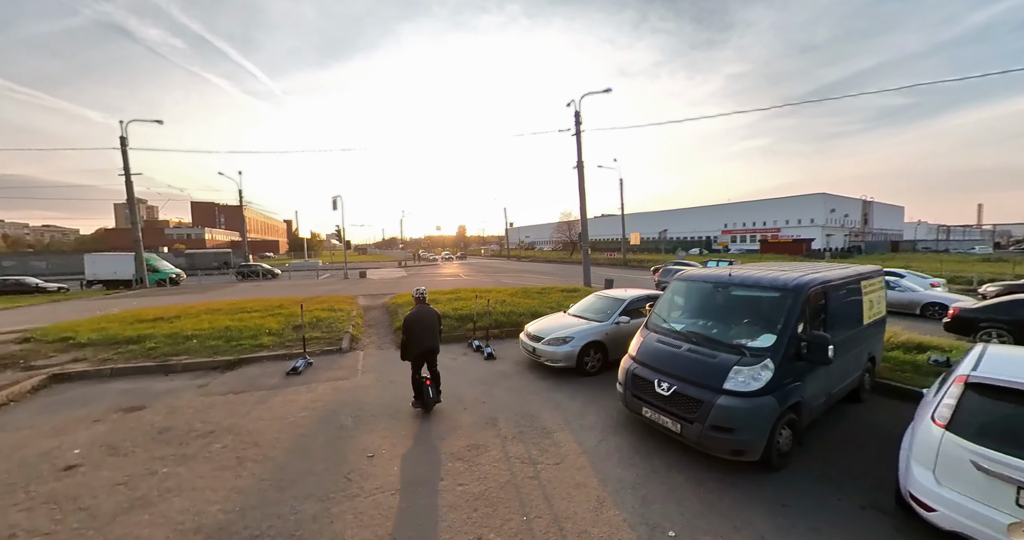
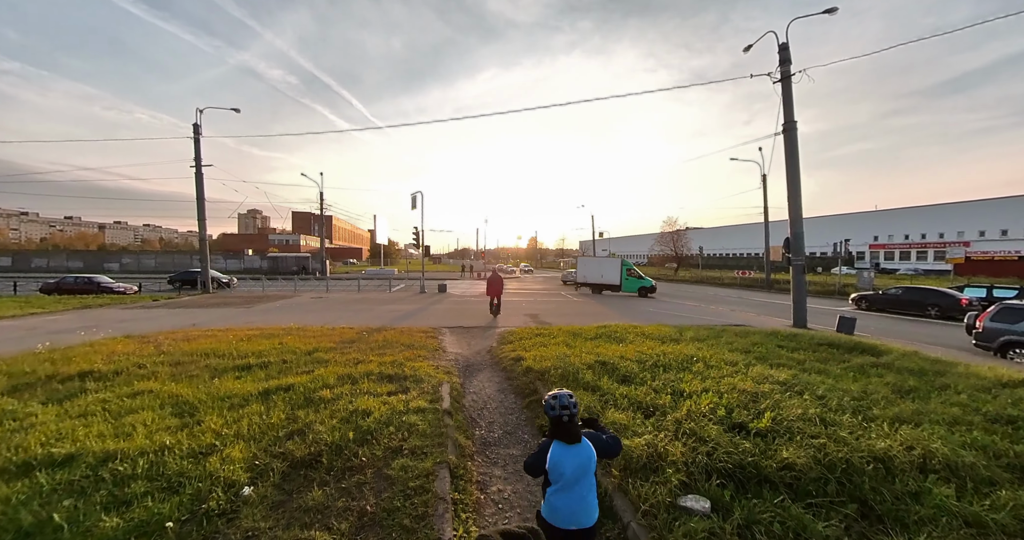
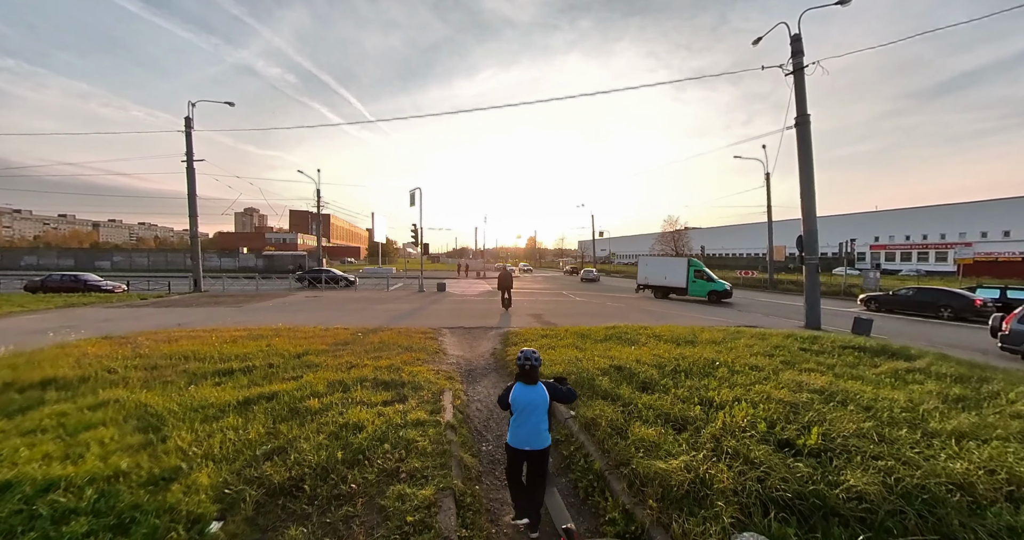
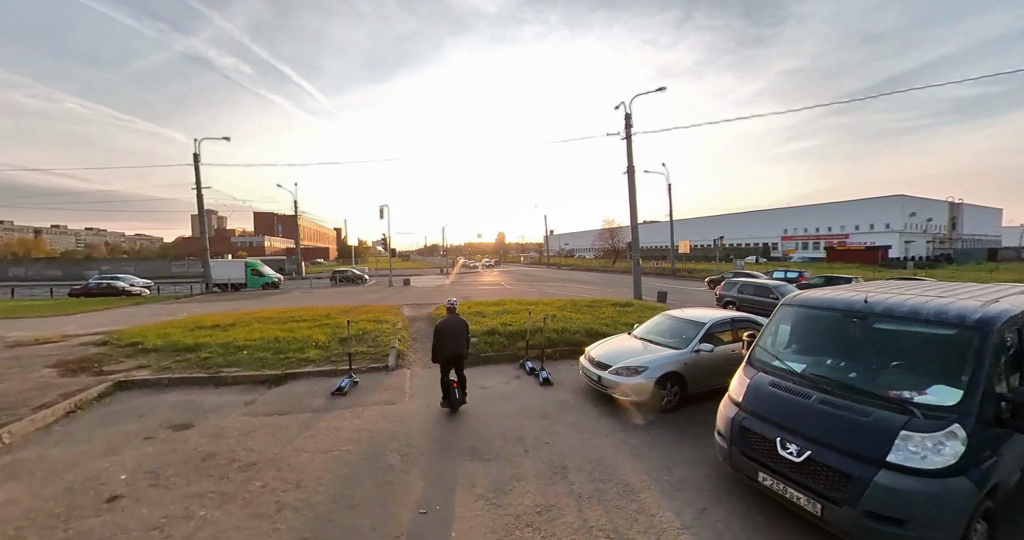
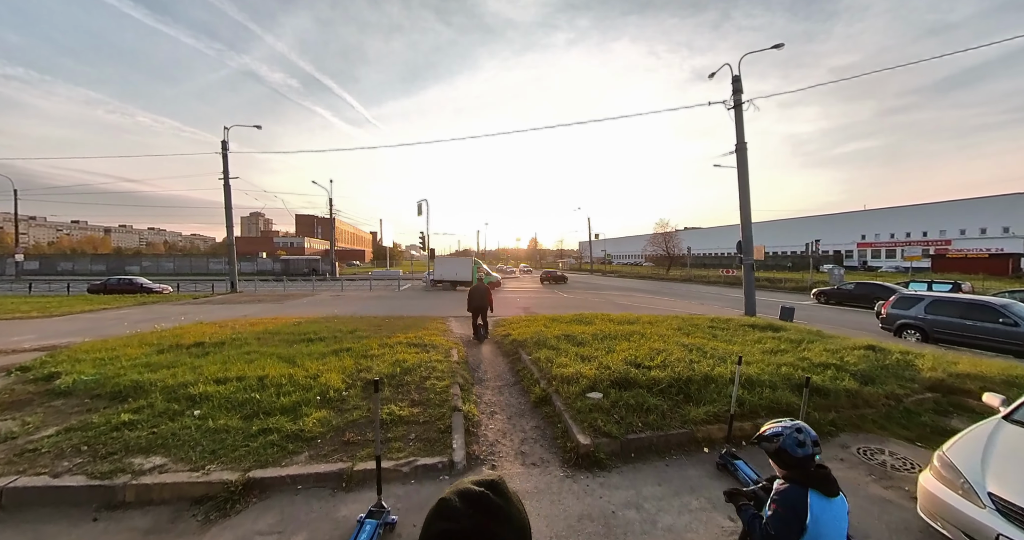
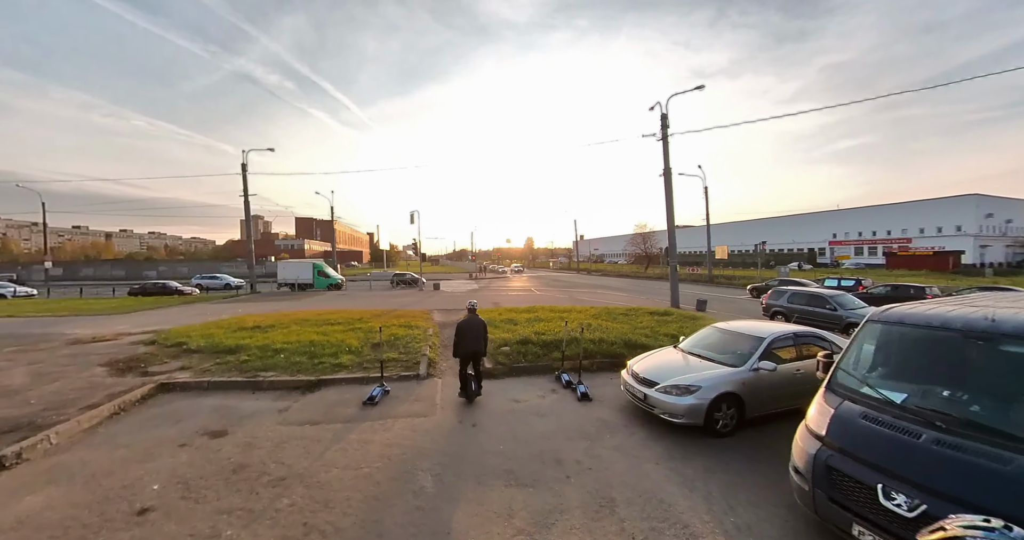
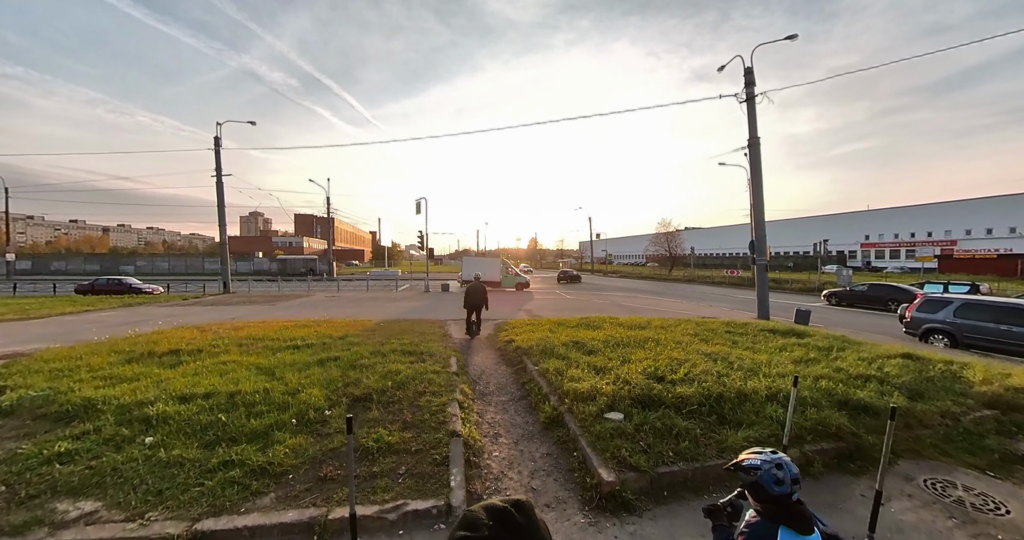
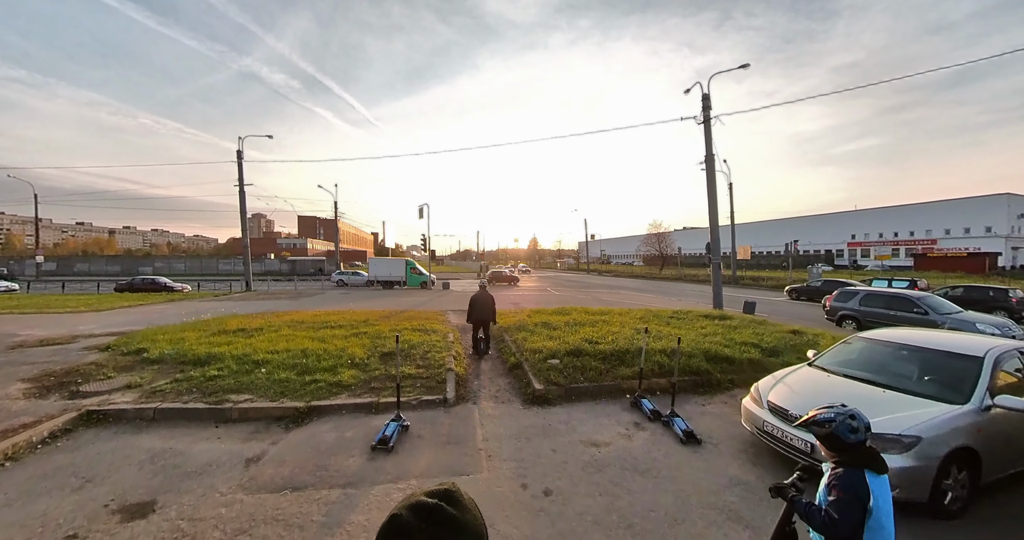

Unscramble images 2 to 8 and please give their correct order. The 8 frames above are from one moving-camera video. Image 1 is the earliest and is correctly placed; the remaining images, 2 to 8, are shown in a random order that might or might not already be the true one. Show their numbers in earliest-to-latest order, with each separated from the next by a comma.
4, 6, 8, 5, 7, 2, 3
